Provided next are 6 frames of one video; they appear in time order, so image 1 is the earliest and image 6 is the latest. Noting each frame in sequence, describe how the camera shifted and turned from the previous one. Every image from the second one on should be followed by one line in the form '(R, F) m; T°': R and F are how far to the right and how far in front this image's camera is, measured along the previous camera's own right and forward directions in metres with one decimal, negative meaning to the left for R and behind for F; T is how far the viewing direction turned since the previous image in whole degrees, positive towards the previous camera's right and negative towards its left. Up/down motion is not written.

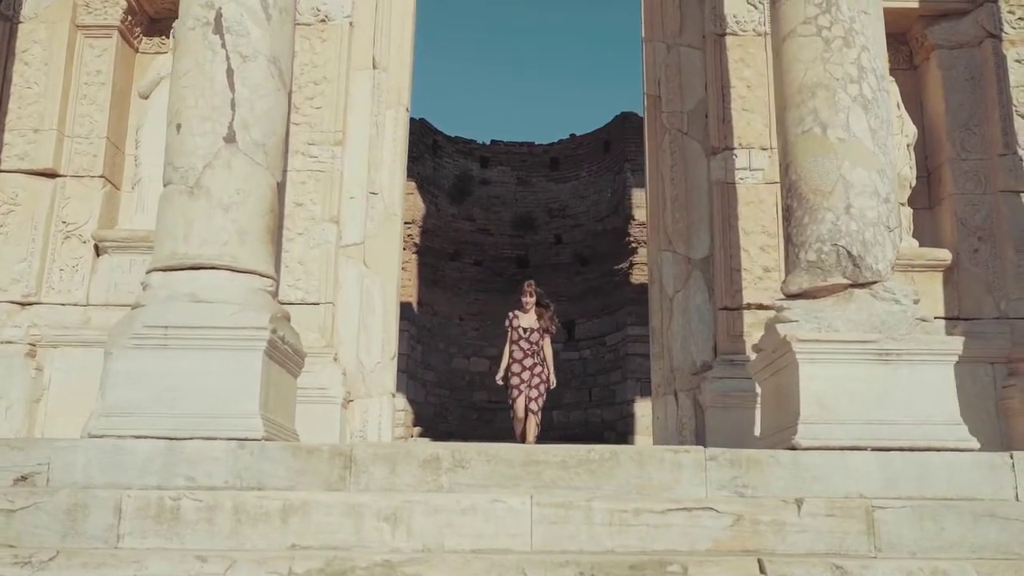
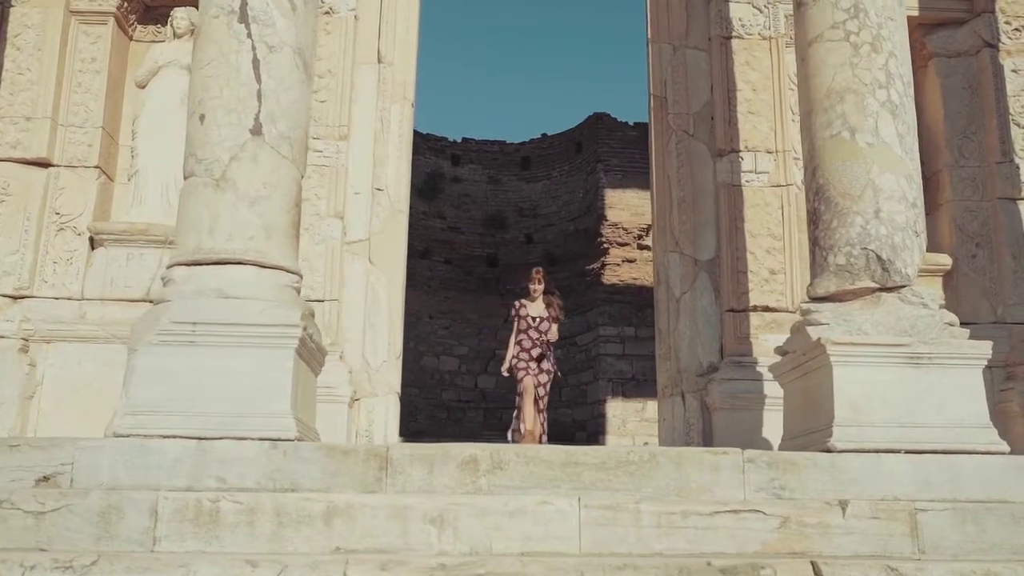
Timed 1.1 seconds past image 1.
(-0.4, +0.1) m; +3°
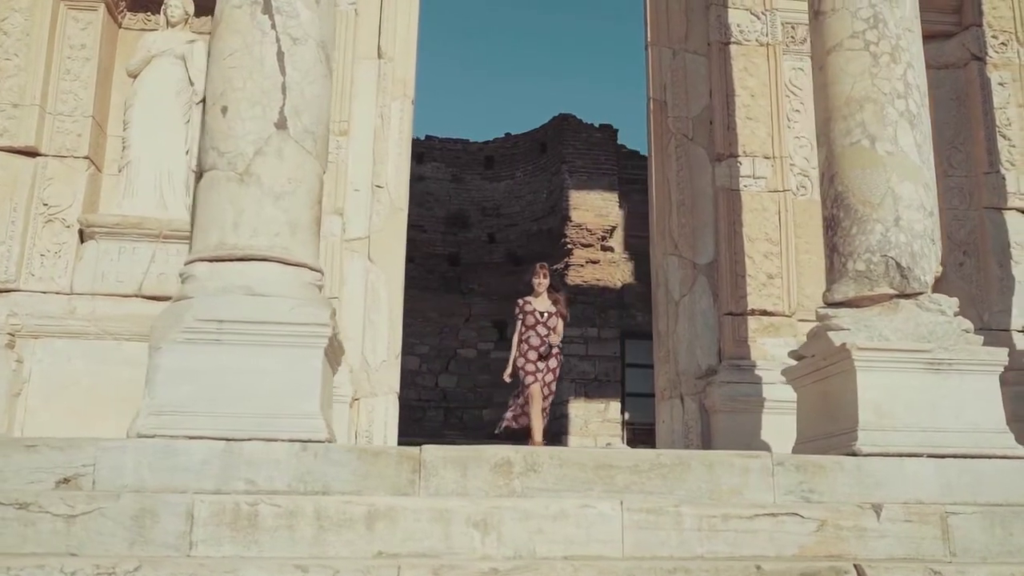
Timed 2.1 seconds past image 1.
(-0.4, 0.0) m; +4°
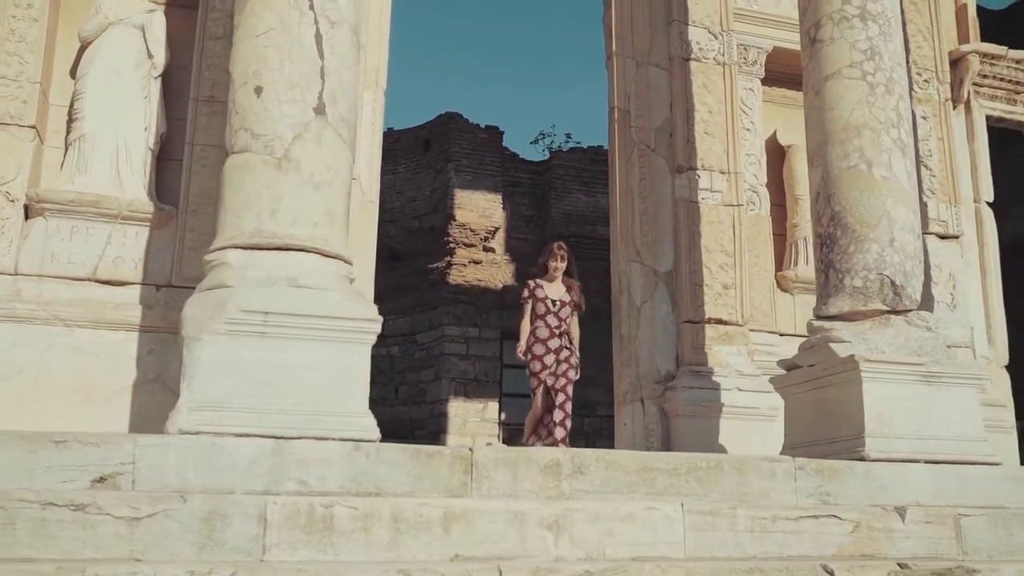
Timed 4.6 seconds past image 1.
(-1.1, +0.1) m; +10°
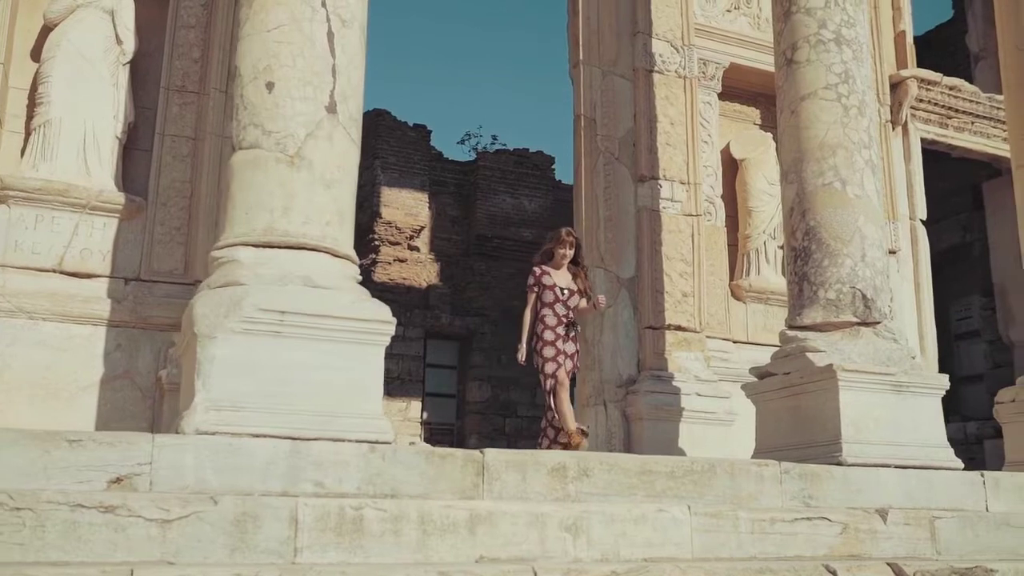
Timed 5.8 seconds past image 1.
(-0.5, 0.0) m; +6°
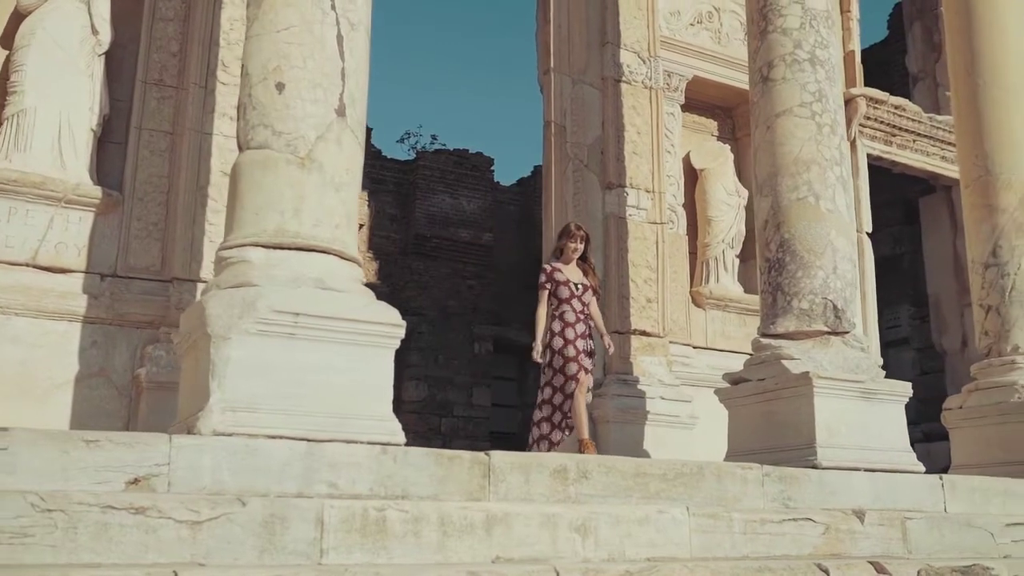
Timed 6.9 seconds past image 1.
(-0.4, -0.1) m; +5°
